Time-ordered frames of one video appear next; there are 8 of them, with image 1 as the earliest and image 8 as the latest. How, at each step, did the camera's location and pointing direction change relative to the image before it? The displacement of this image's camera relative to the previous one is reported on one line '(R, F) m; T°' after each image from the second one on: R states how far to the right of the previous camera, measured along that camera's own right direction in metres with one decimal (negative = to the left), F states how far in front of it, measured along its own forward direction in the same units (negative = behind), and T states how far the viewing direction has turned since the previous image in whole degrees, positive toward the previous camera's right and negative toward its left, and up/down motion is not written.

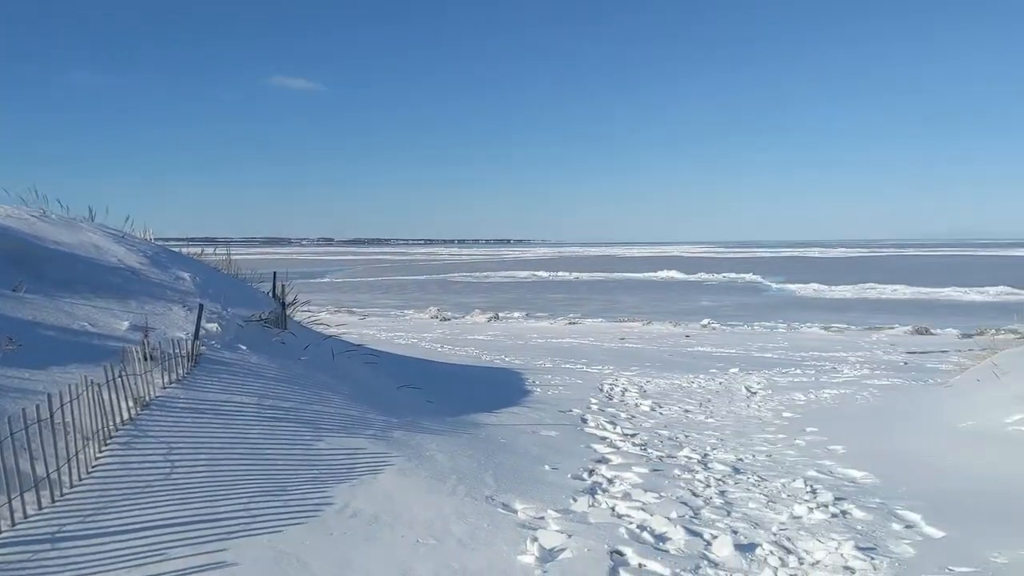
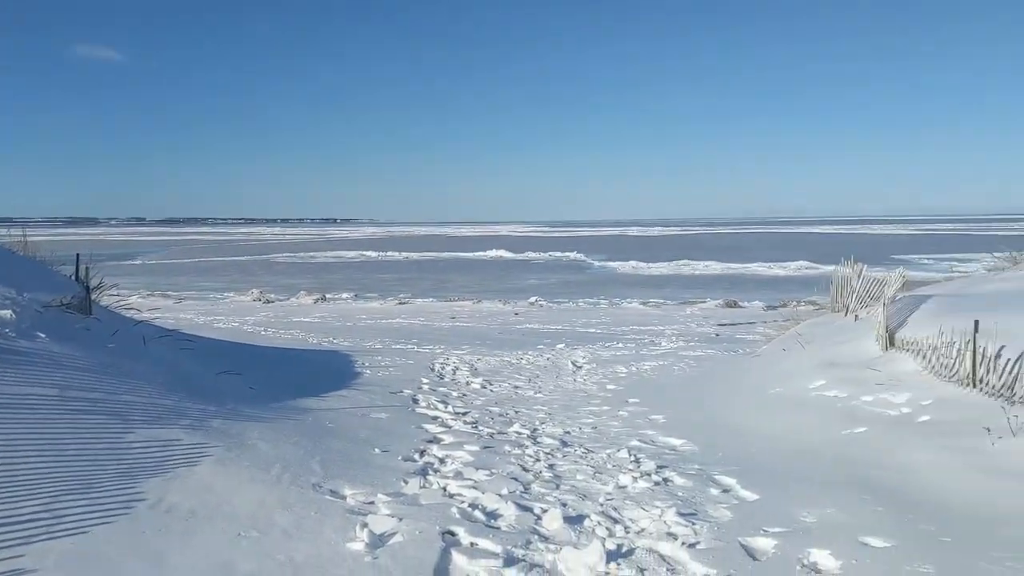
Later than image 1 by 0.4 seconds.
(-0.1, +0.1) m; +11°
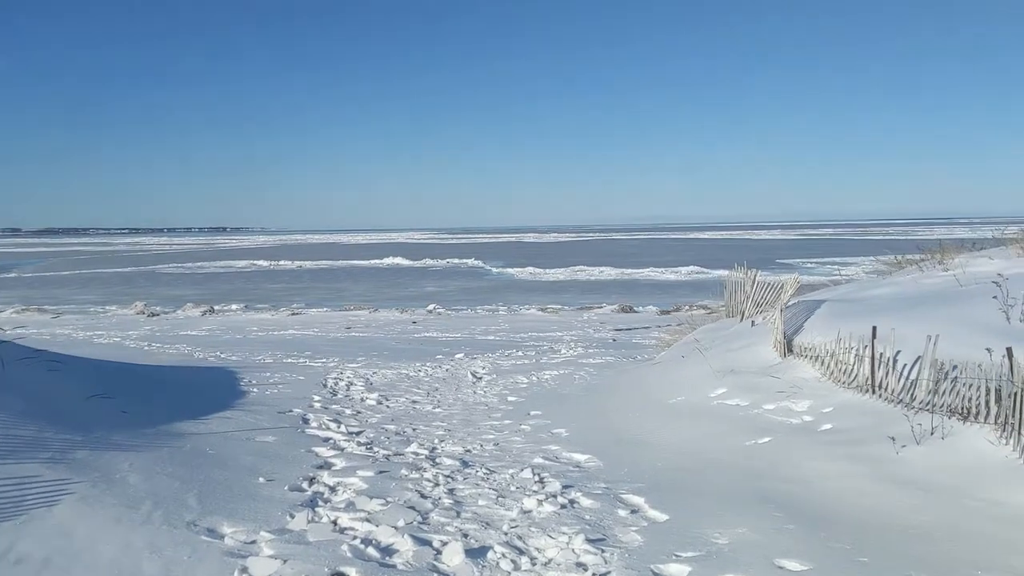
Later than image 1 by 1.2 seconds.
(0.0, +0.3) m; +6°
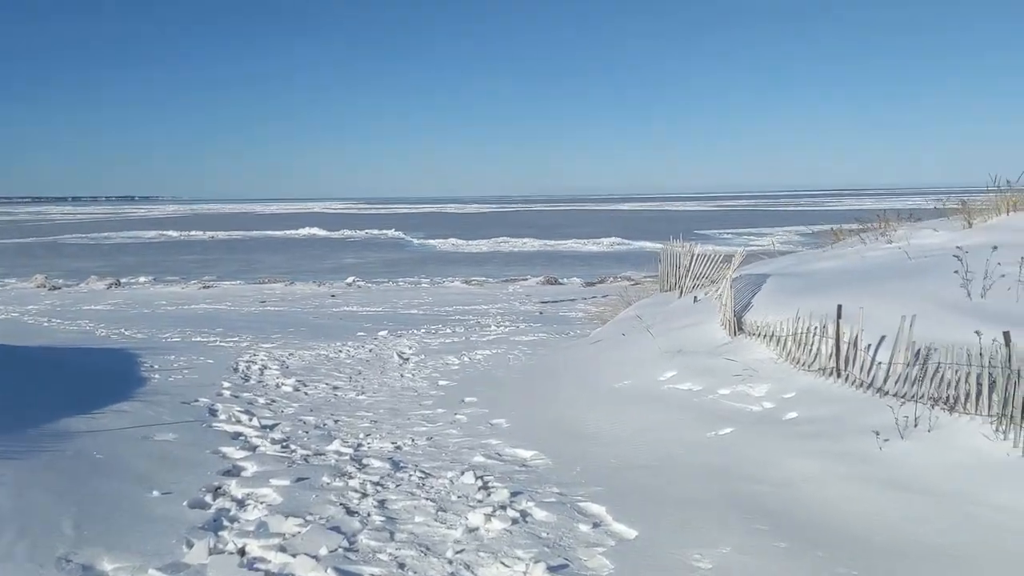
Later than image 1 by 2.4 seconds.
(-0.1, +0.7) m; +5°
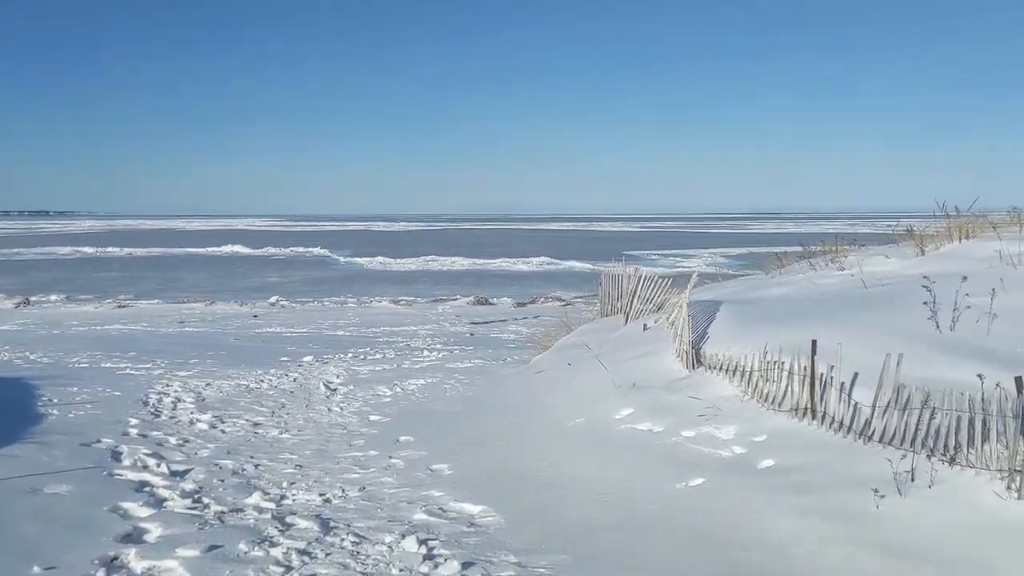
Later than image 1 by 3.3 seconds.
(-0.1, +0.6) m; +5°
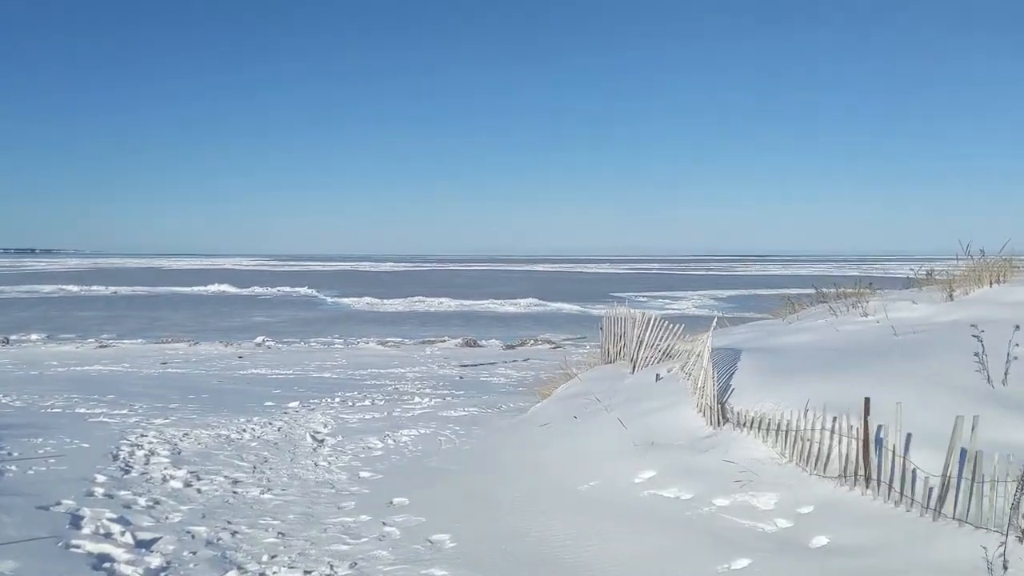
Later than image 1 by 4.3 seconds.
(-0.1, +0.6) m; +1°
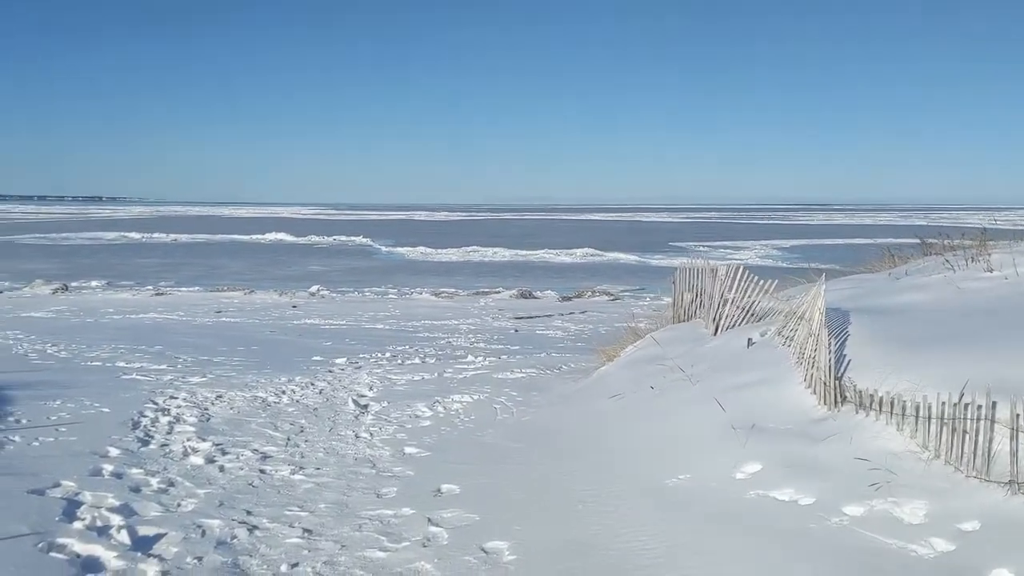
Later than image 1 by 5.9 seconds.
(-0.1, +1.0) m; -3°
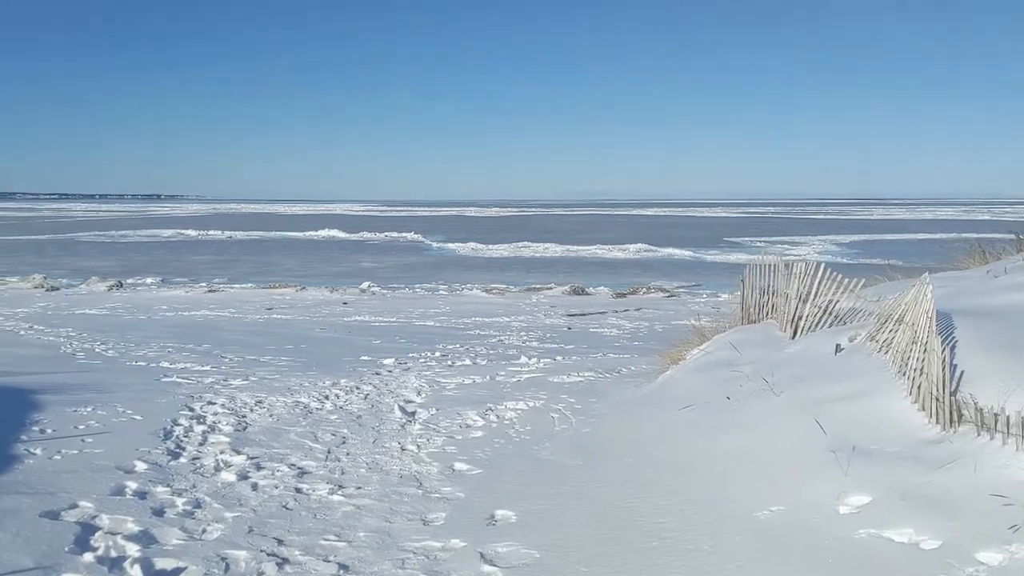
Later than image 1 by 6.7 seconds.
(-0.1, +0.6) m; -3°
